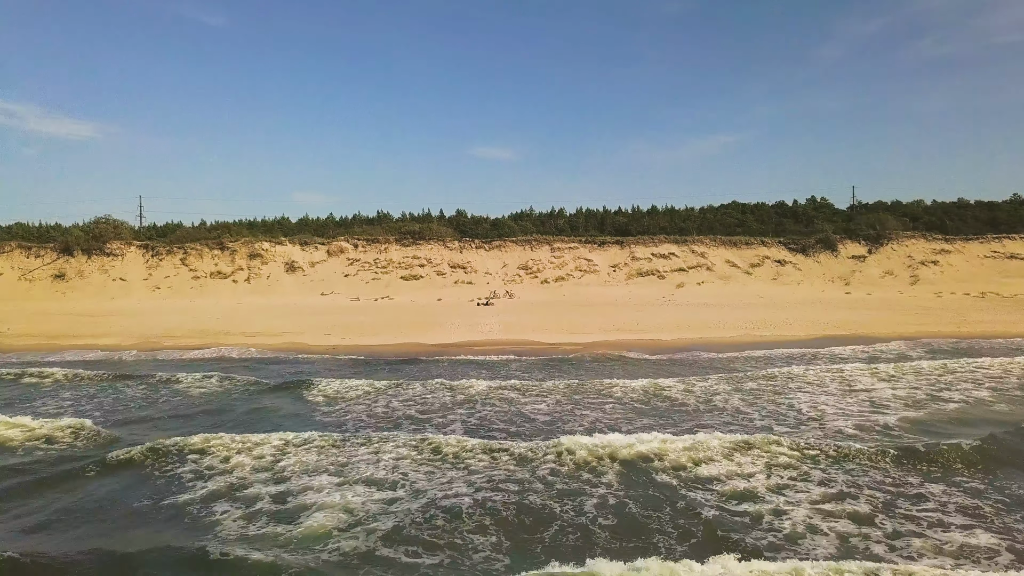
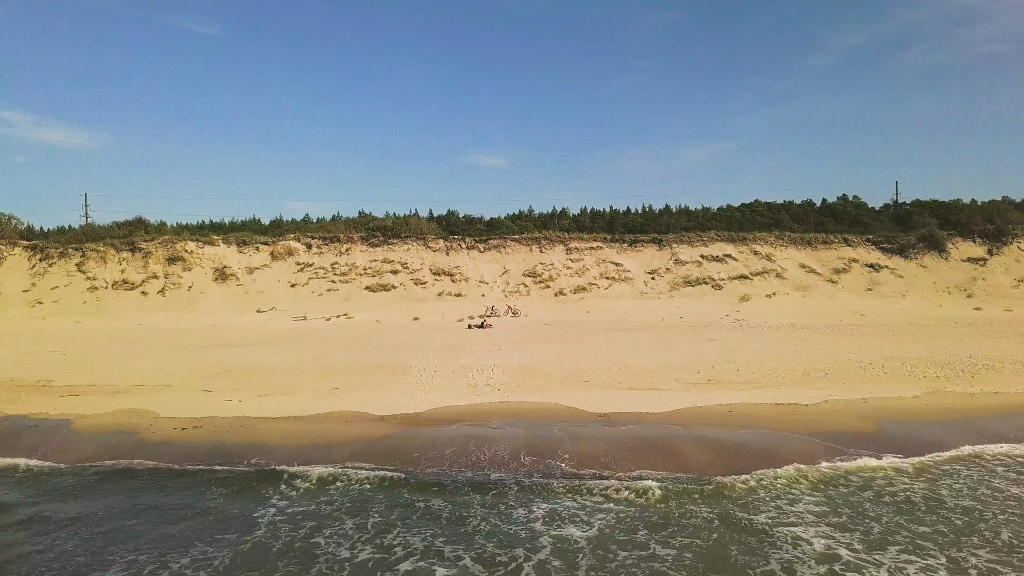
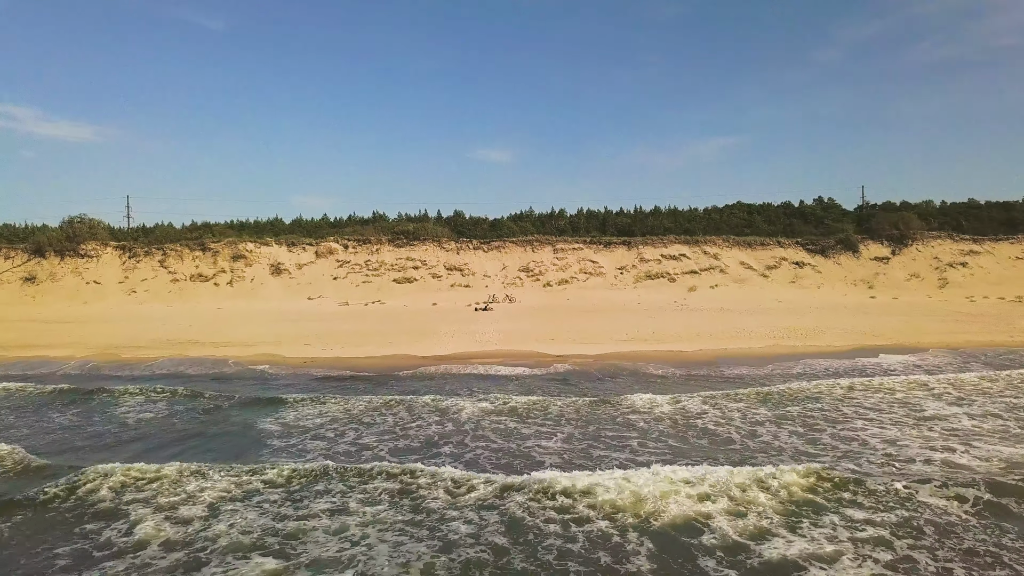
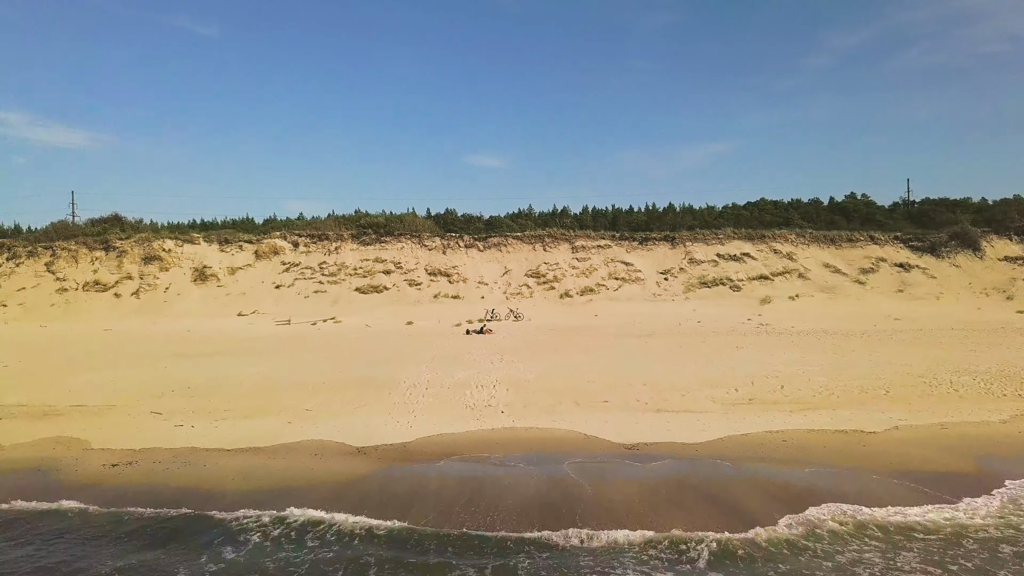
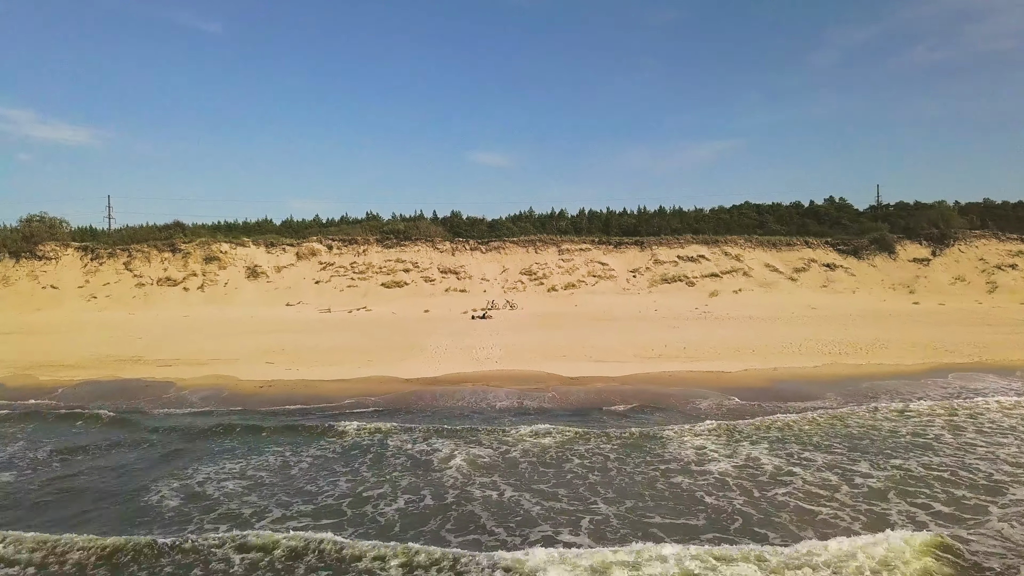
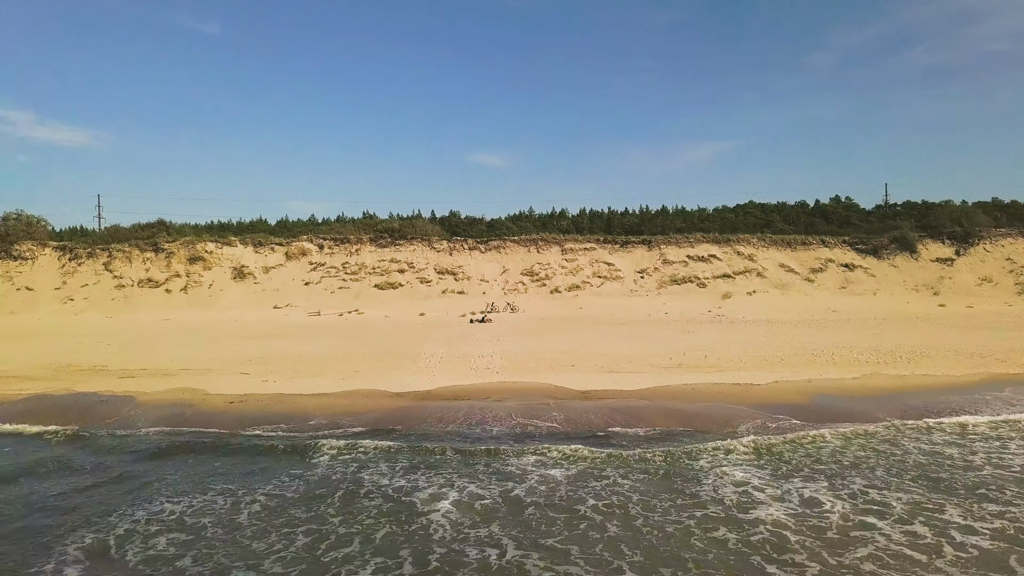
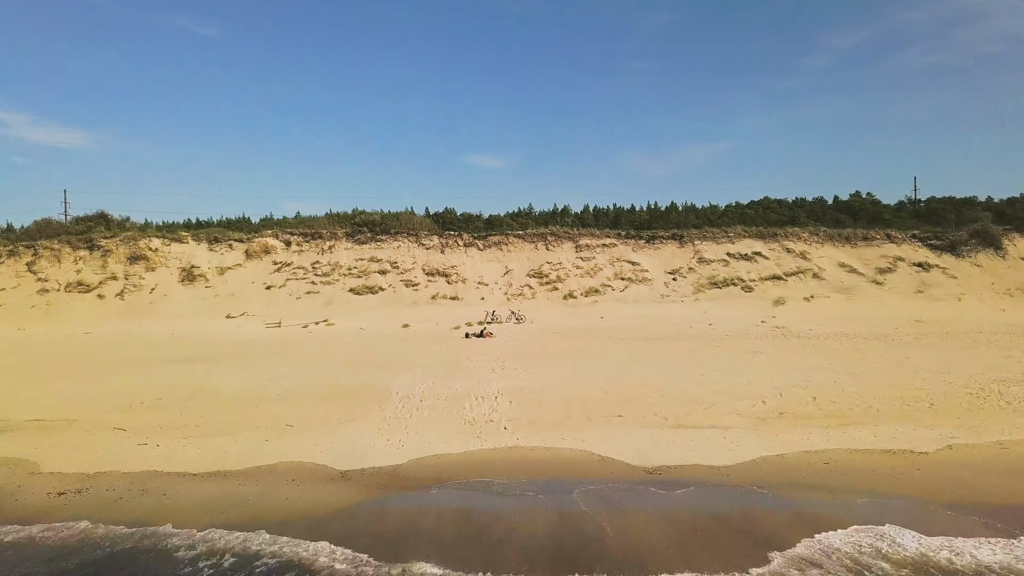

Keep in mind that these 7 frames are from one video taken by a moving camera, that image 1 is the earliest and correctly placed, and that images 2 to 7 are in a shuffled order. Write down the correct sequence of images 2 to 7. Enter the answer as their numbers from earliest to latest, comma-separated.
3, 5, 6, 2, 4, 7
